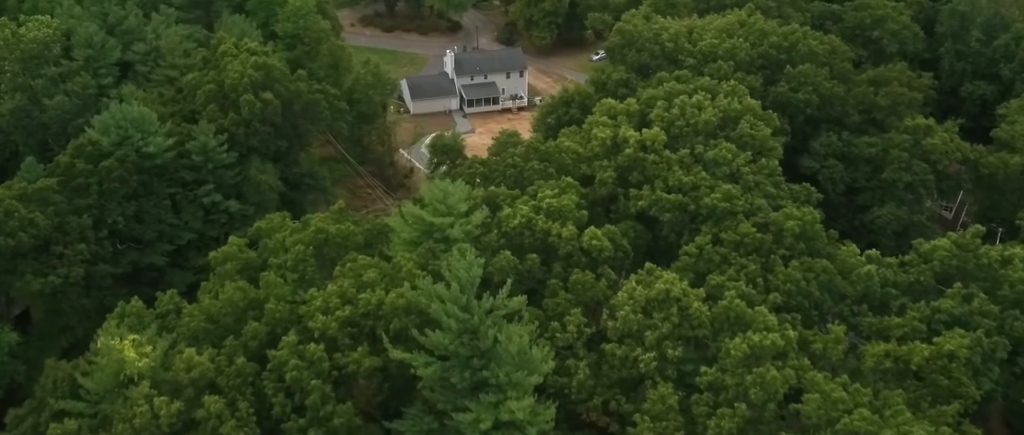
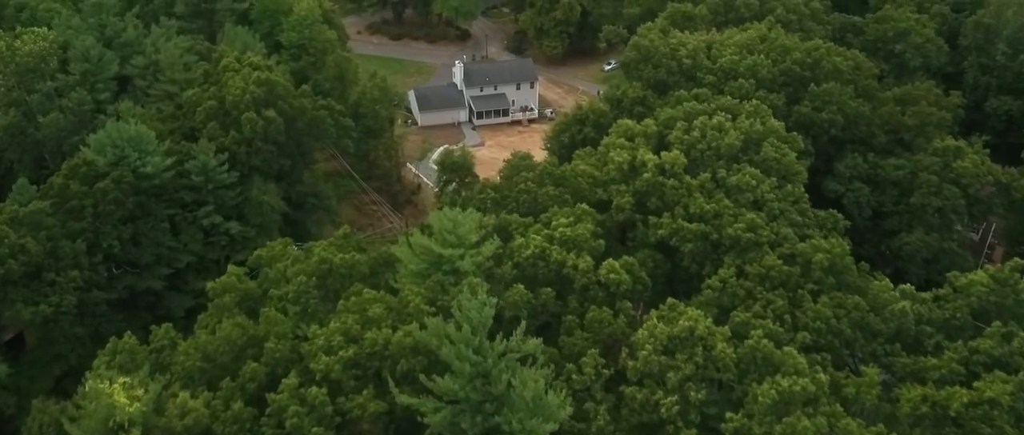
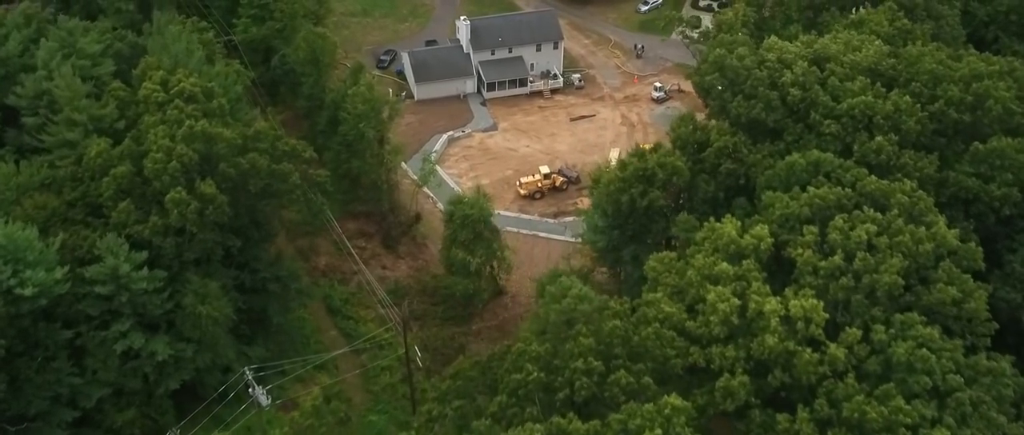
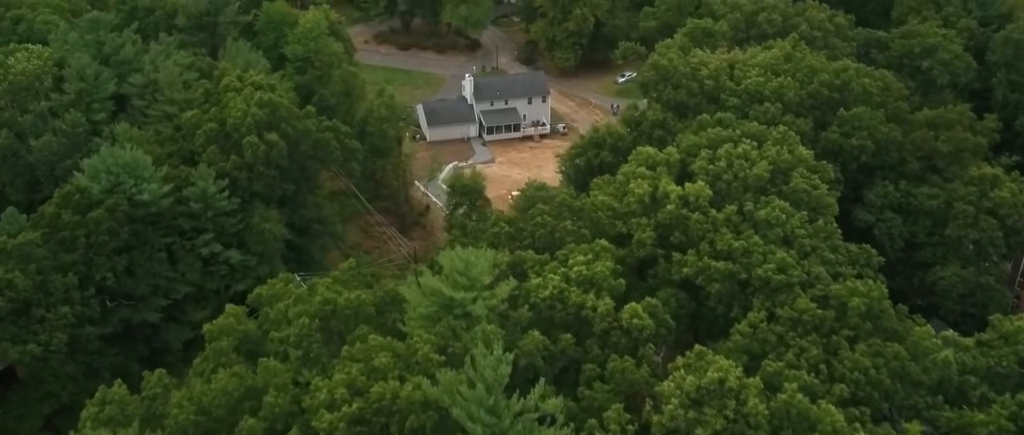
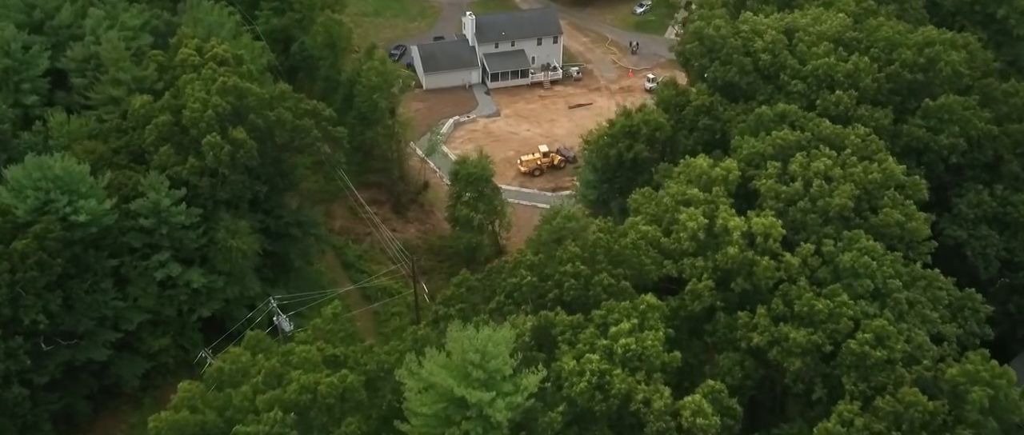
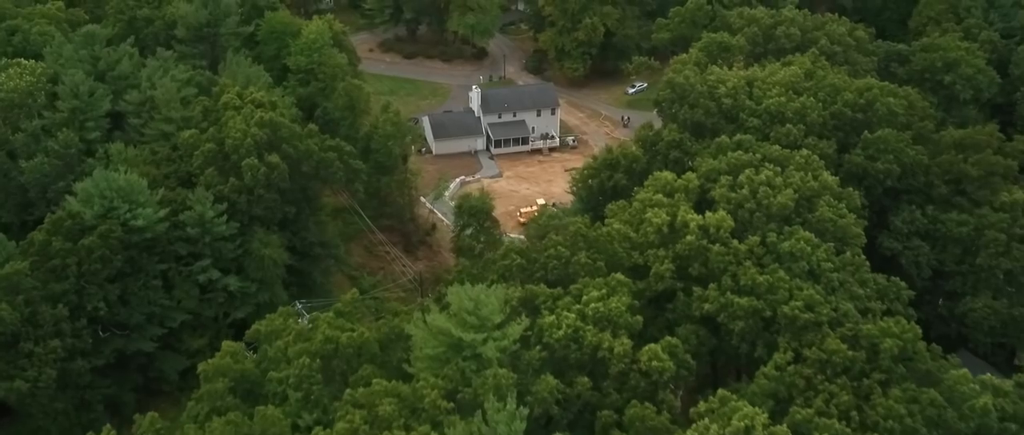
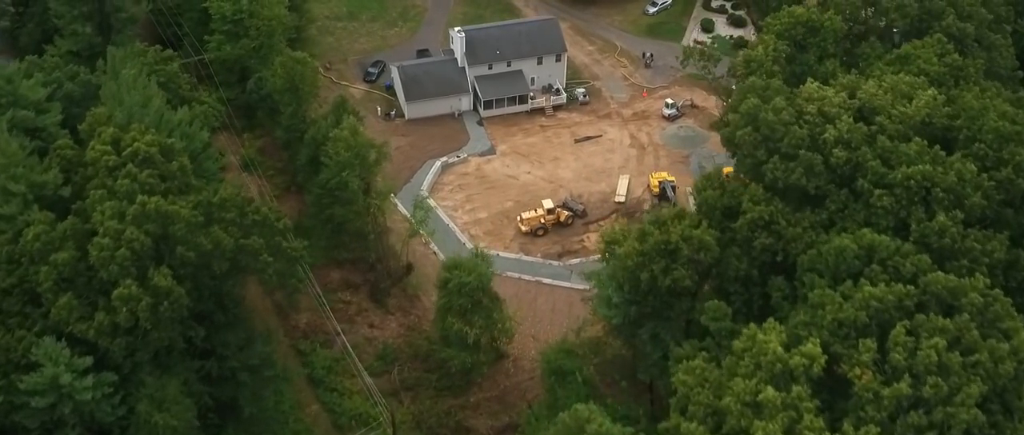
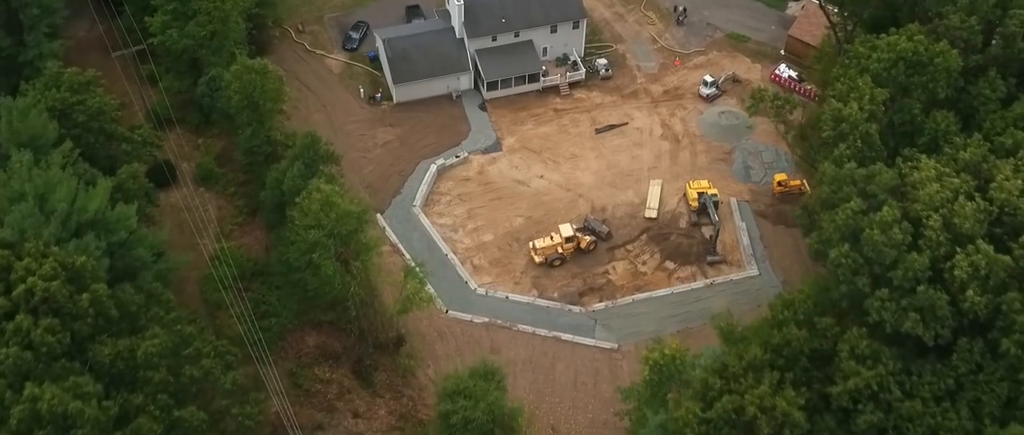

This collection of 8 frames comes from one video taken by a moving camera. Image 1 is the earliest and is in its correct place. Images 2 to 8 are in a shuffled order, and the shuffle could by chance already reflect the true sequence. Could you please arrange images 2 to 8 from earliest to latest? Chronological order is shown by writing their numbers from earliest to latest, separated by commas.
2, 4, 6, 5, 3, 7, 8
